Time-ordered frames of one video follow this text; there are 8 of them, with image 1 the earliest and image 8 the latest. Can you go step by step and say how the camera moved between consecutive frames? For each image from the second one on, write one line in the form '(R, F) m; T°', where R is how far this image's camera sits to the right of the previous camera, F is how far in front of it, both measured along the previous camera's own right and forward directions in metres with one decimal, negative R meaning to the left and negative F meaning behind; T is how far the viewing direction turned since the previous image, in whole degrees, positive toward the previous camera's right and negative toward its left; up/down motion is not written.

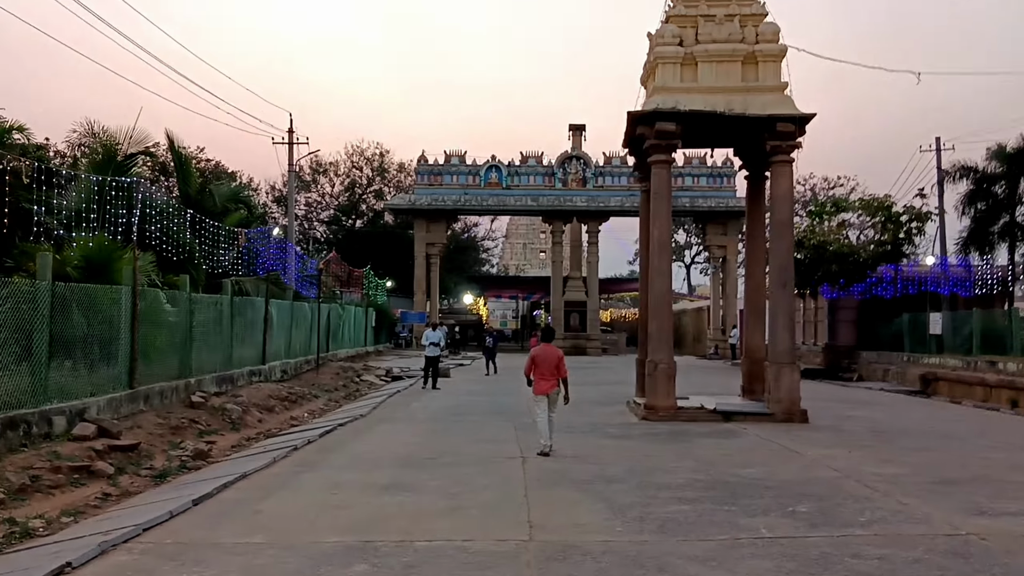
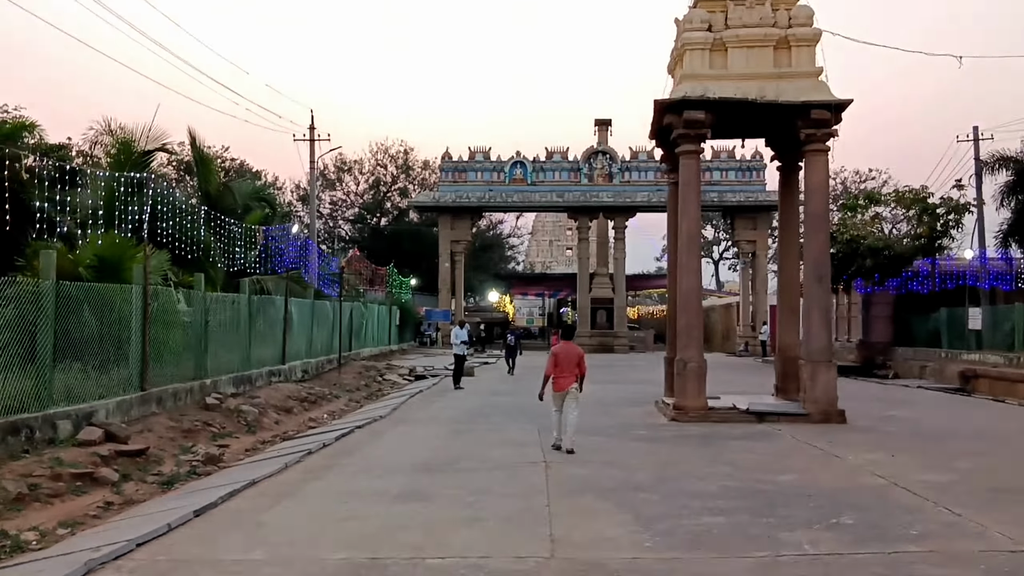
(+0.1, +0.5) m; -2°
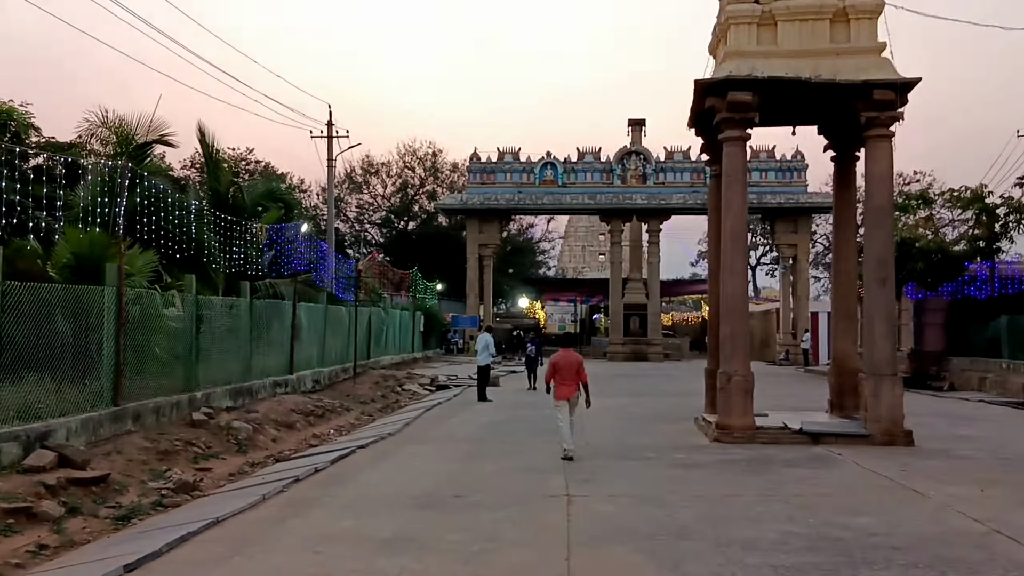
(+0.1, +1.5) m; -2°
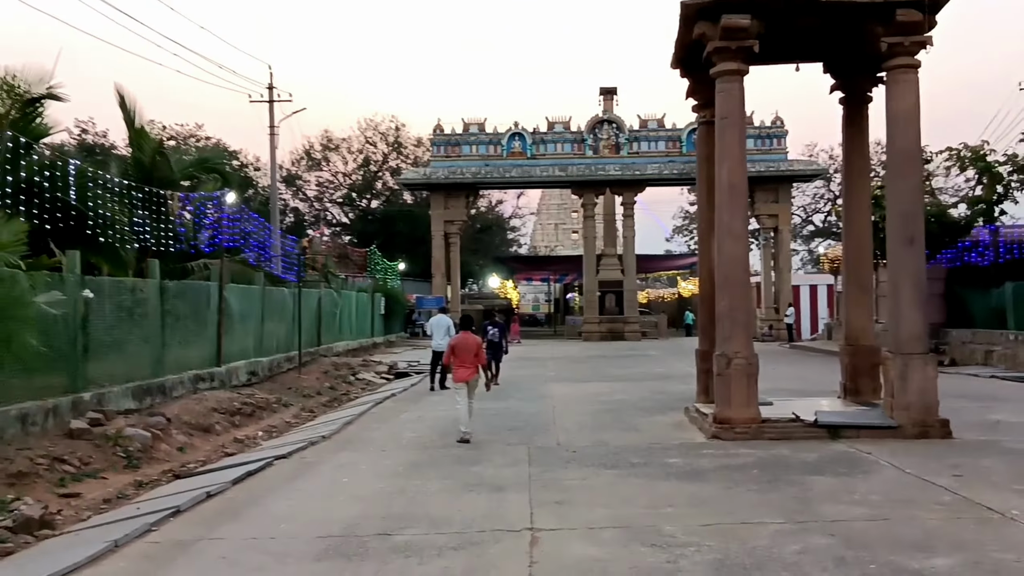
(+0.2, +2.2) m; +2°
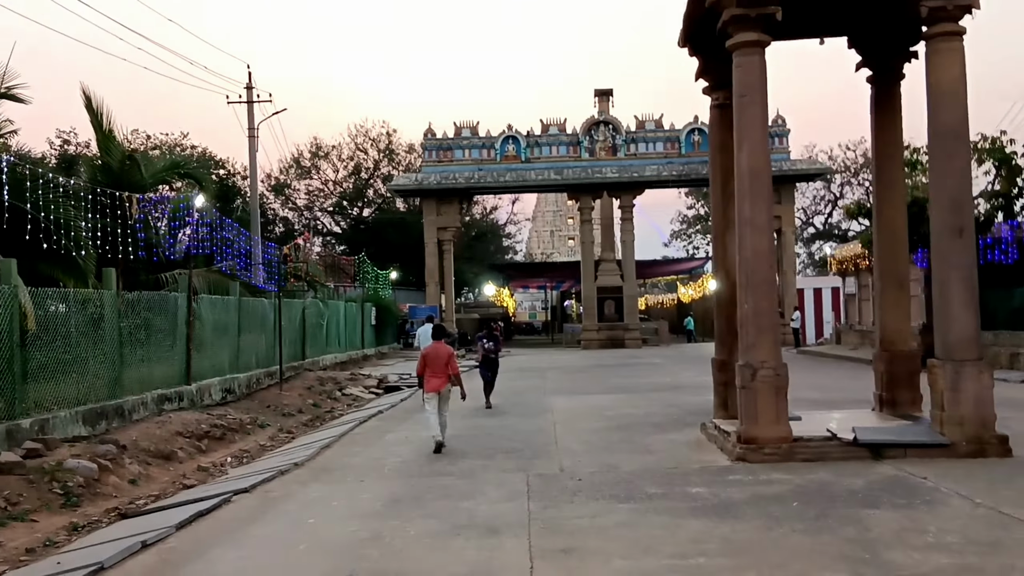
(0.0, +1.2) m; 0°
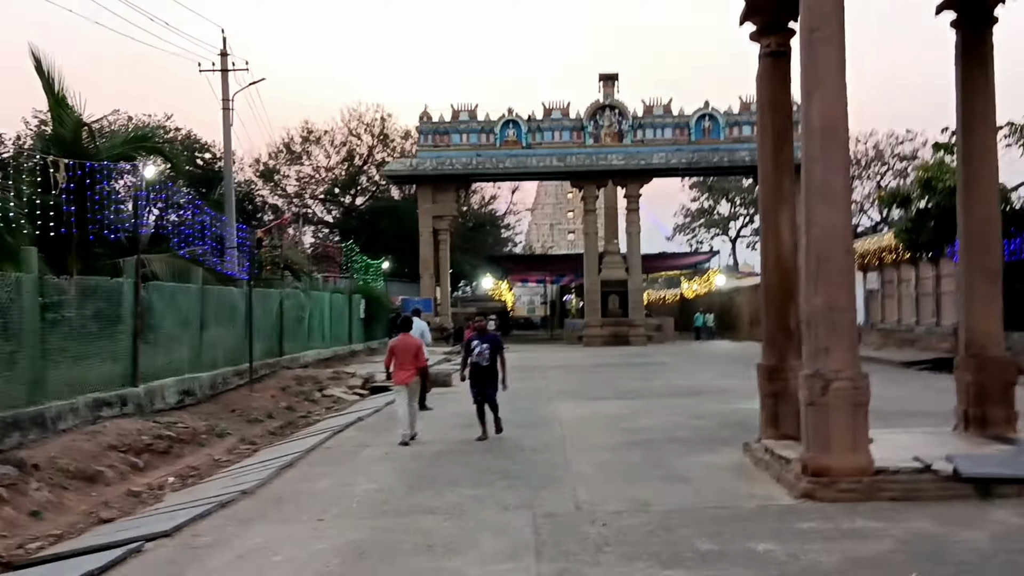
(0.0, +1.9) m; 0°
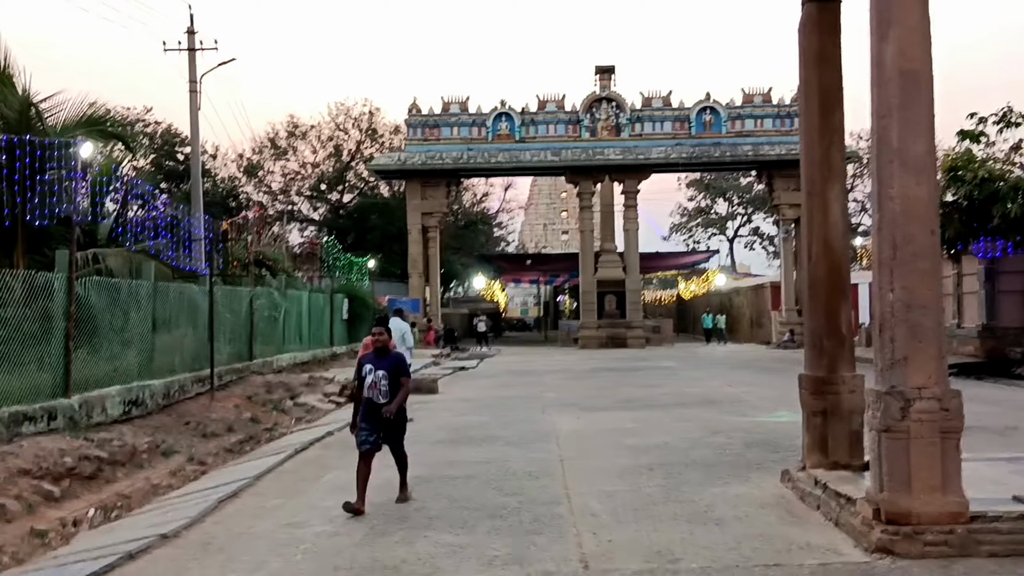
(0.0, +1.6) m; 0°
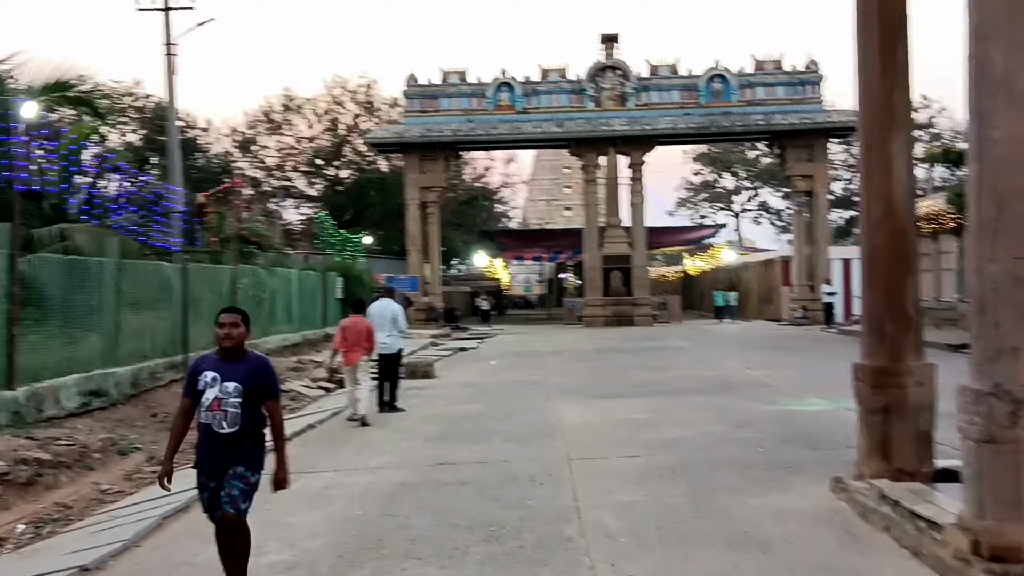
(0.0, +1.2) m; 0°
